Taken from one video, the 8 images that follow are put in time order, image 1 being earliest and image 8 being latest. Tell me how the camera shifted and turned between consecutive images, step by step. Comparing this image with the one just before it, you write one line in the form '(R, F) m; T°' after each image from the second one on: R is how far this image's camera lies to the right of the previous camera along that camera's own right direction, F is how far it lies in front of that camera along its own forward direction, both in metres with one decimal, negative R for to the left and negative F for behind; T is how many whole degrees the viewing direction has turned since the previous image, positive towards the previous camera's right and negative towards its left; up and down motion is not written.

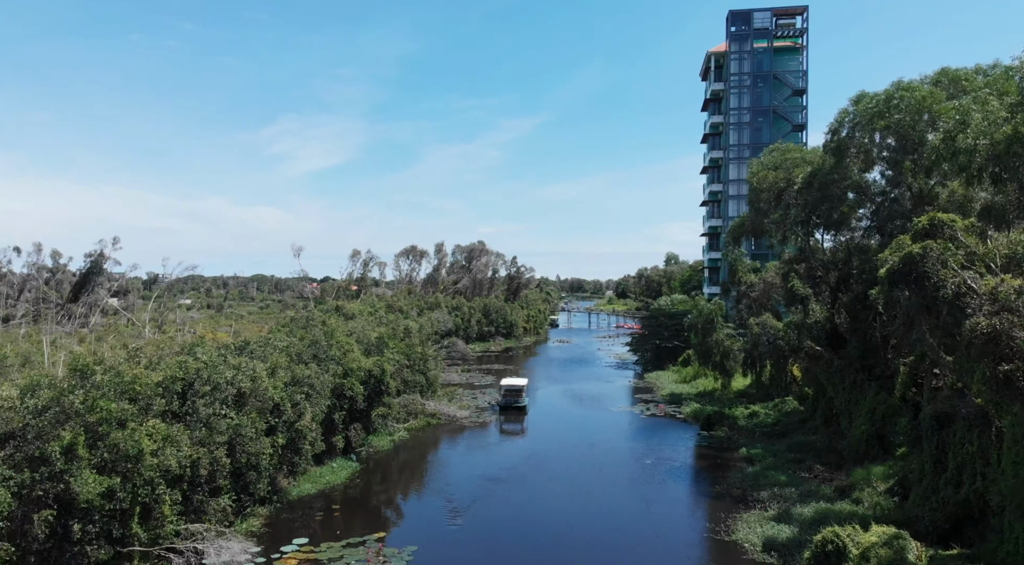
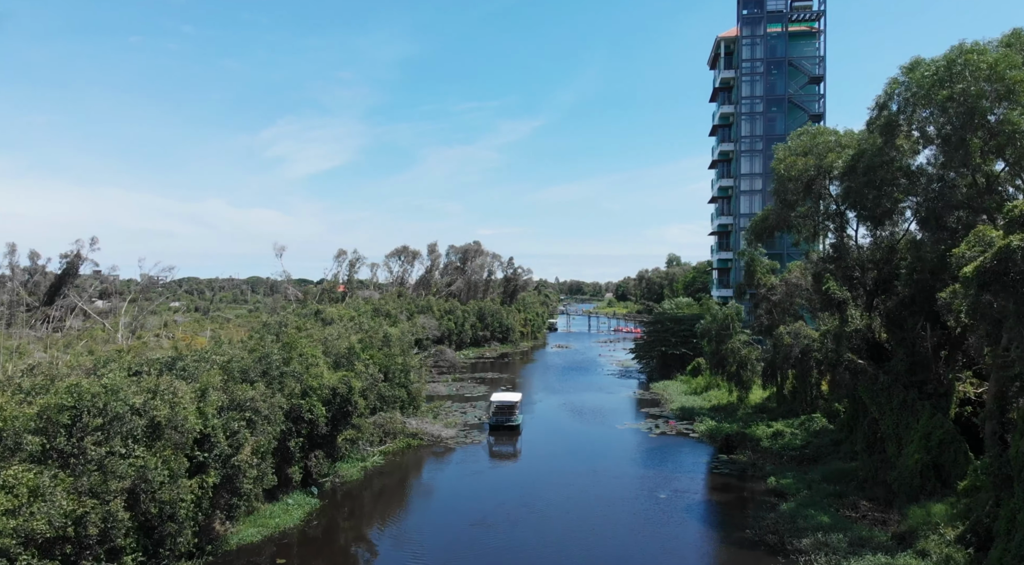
(+0.3, +3.8) m; 0°
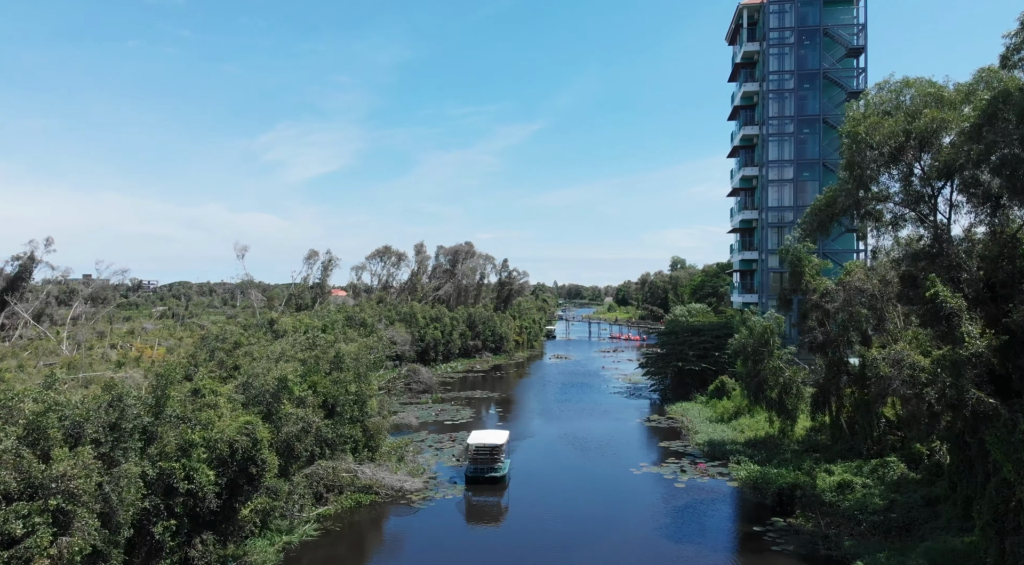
(+0.5, +6.7) m; 0°
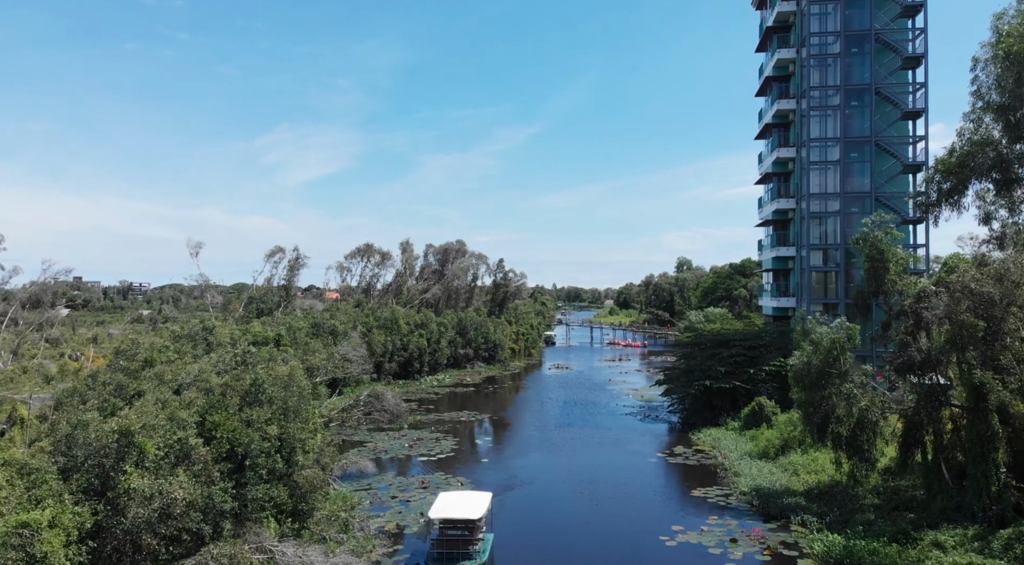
(+0.3, +6.6) m; 0°
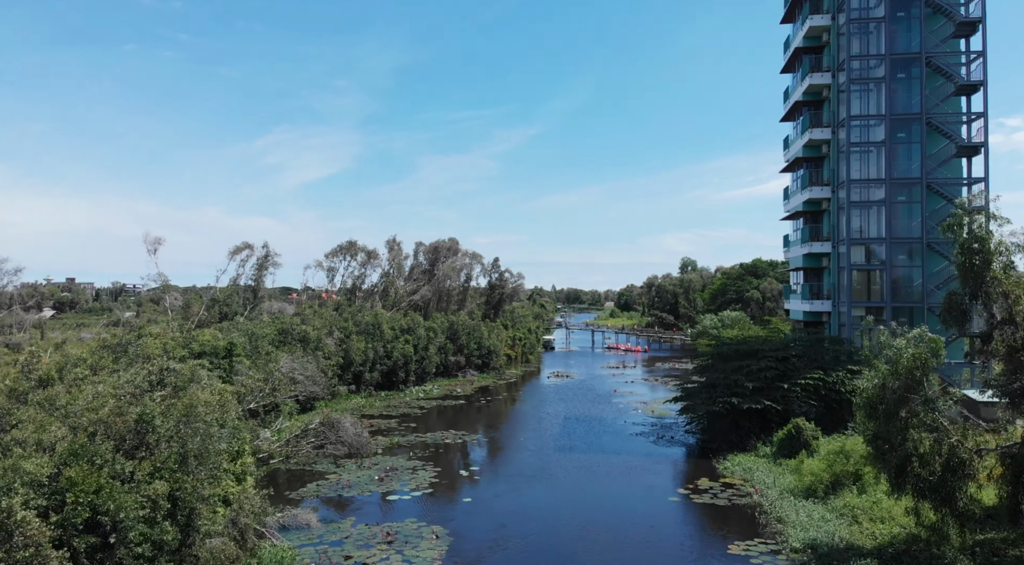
(+0.3, +4.7) m; 0°
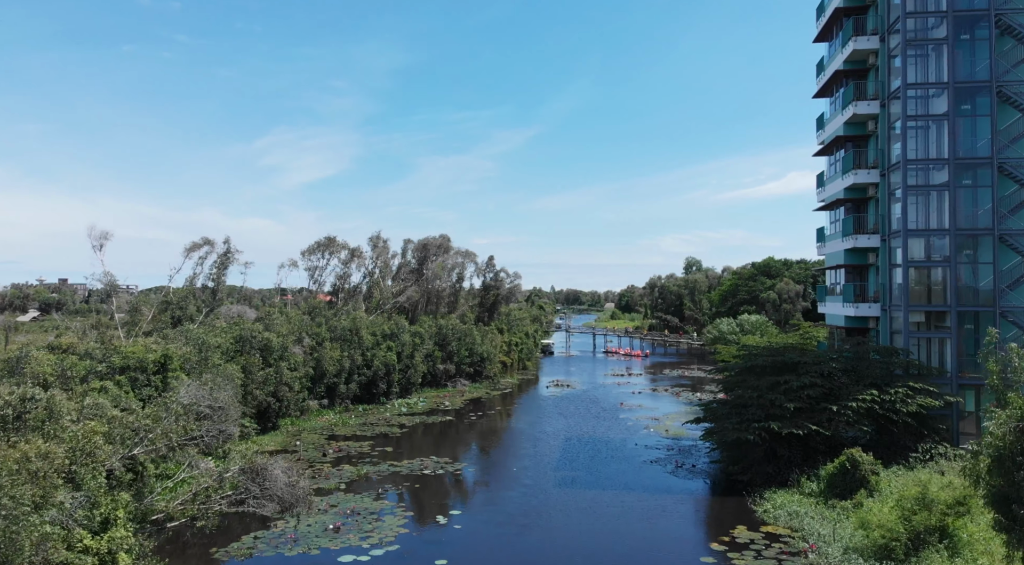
(+0.3, +4.8) m; 0°
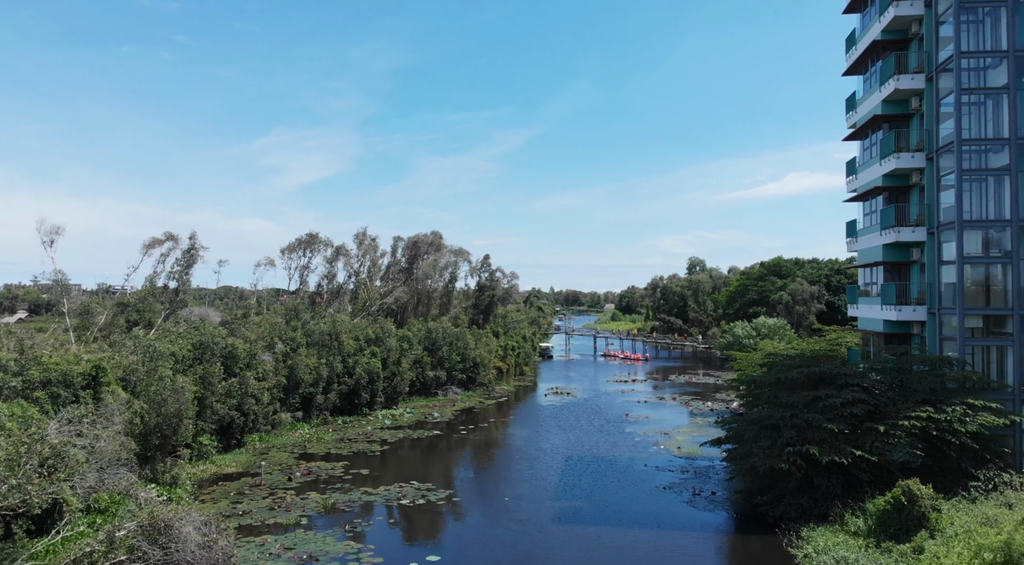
(+0.3, +3.4) m; 0°
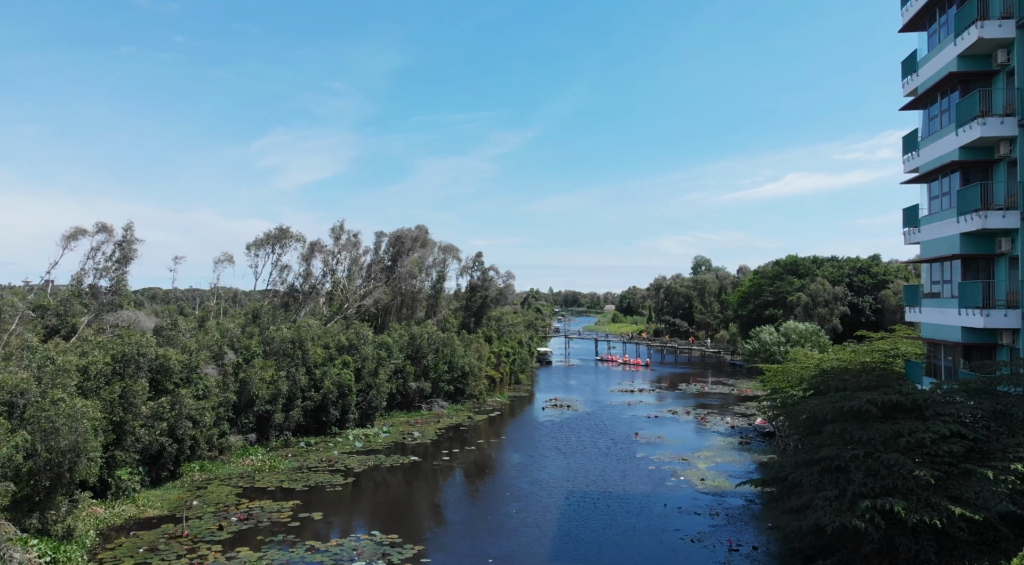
(+0.3, +4.9) m; 0°
